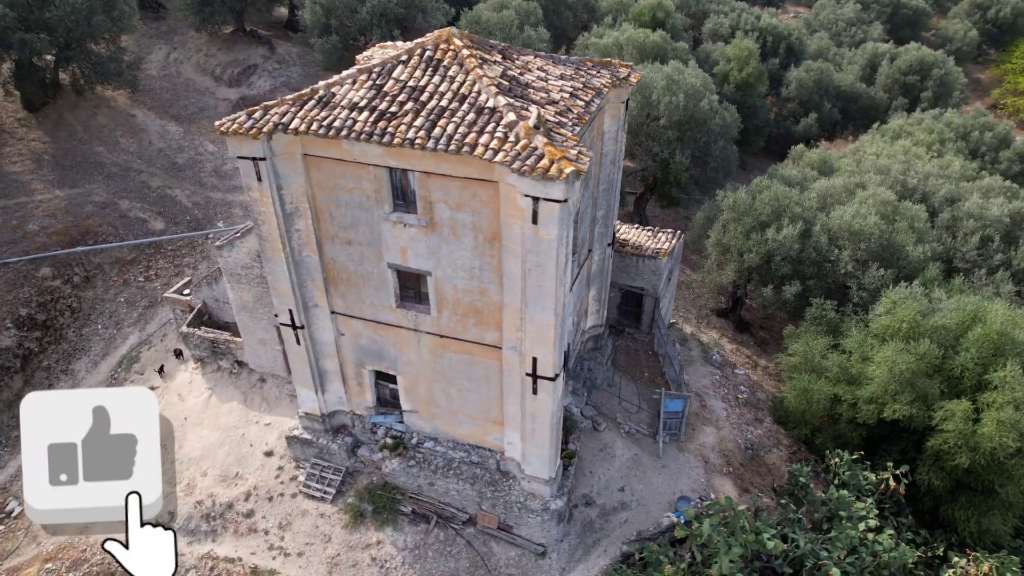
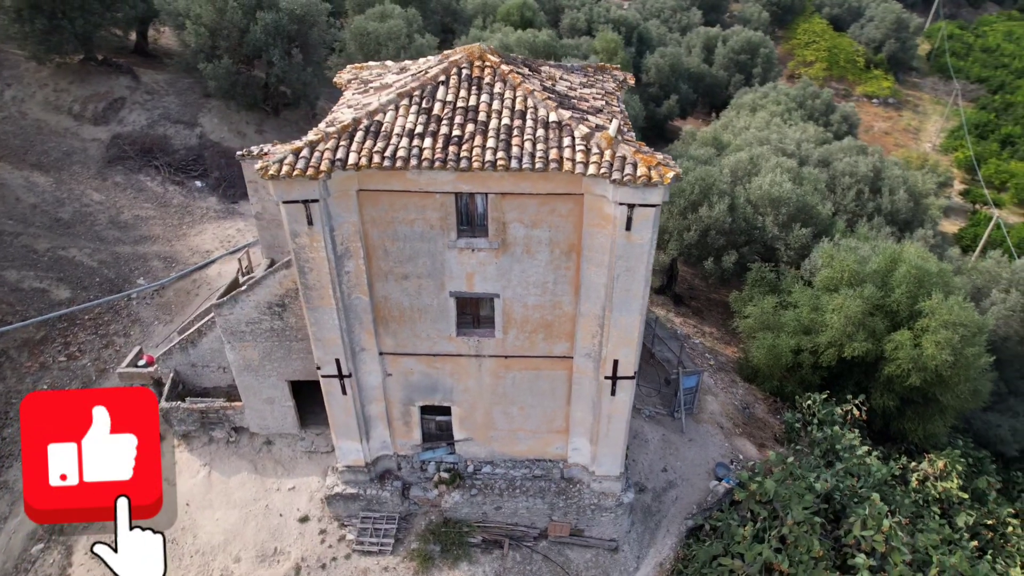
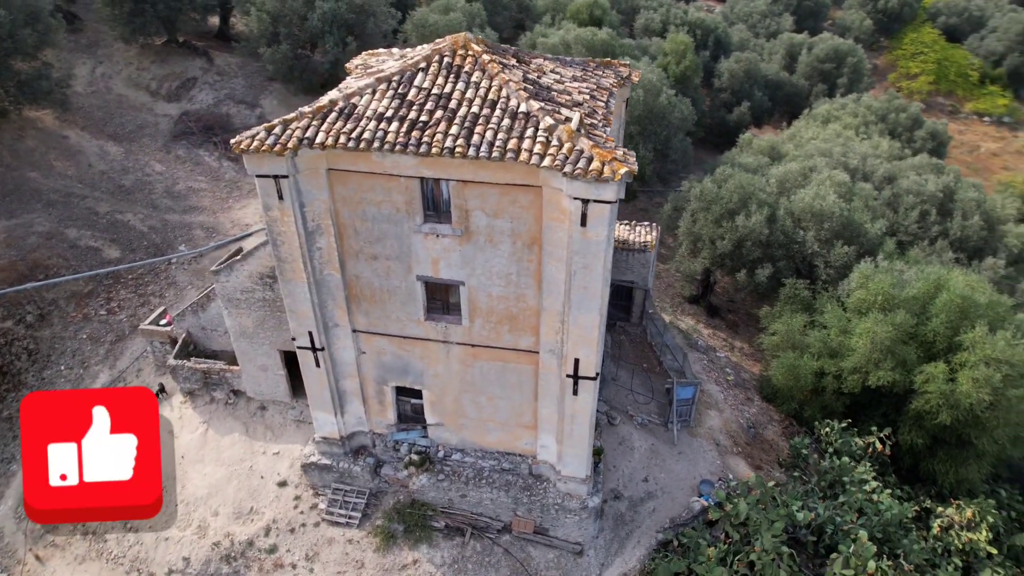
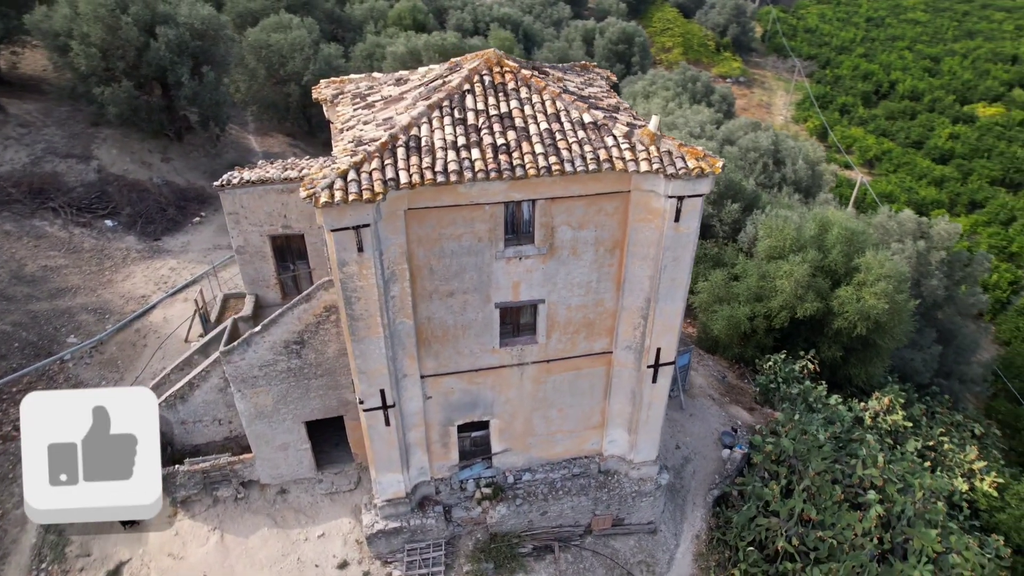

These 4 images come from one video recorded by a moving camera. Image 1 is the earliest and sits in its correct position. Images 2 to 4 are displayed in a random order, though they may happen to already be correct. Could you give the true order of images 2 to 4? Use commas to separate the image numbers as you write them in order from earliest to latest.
3, 2, 4
